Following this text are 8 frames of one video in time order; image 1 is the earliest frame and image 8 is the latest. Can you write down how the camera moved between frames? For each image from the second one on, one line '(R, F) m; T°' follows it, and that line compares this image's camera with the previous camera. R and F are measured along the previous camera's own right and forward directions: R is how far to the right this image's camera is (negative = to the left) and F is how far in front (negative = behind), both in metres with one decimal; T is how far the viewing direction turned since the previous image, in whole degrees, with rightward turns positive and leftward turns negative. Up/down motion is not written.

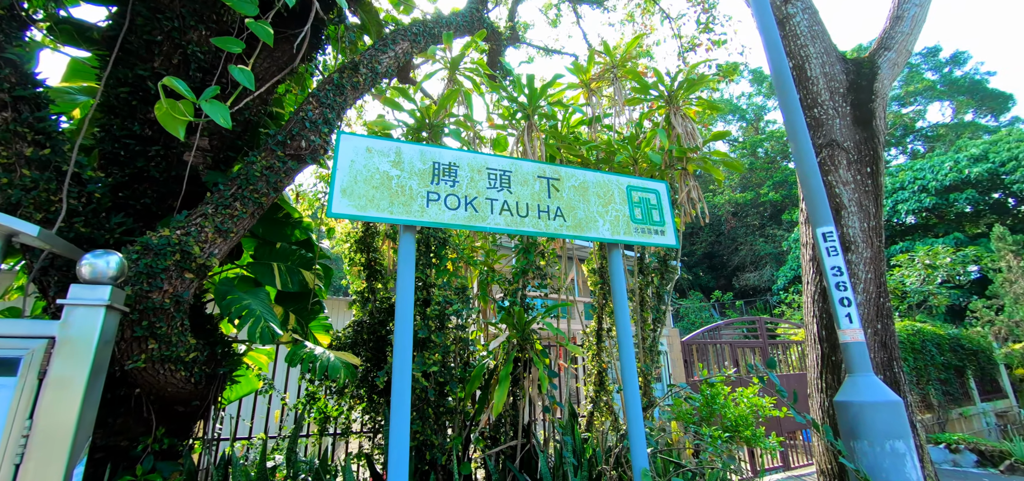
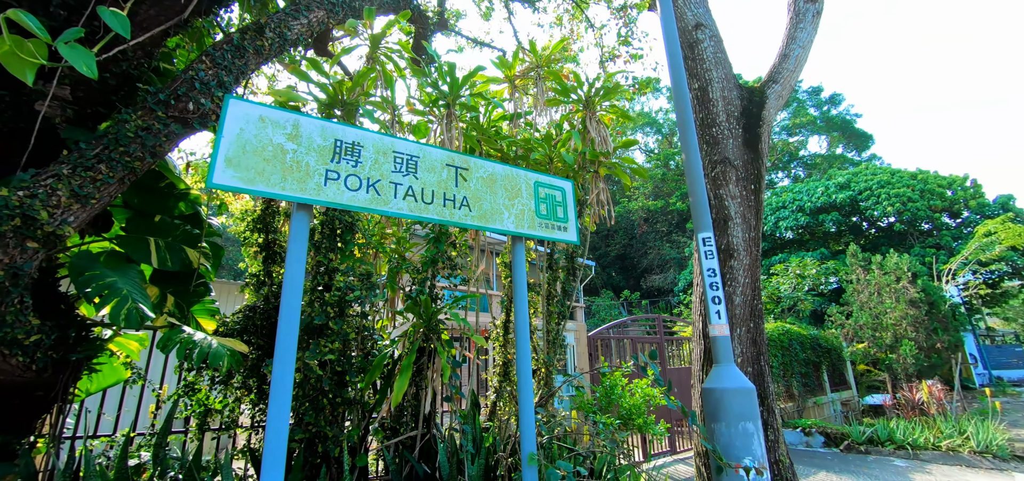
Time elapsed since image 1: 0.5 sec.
(0.0, 0.0) m; +10°
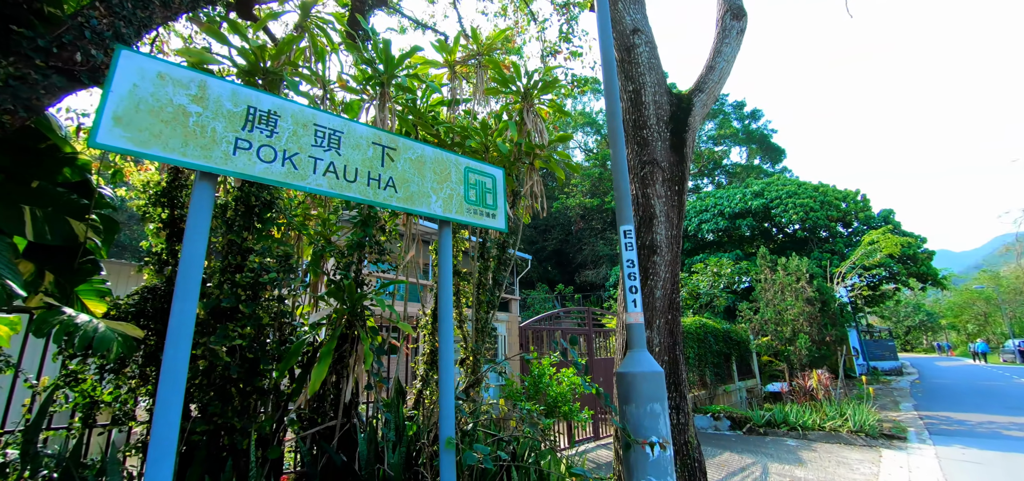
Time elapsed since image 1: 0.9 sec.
(0.0, 0.0) m; +8°
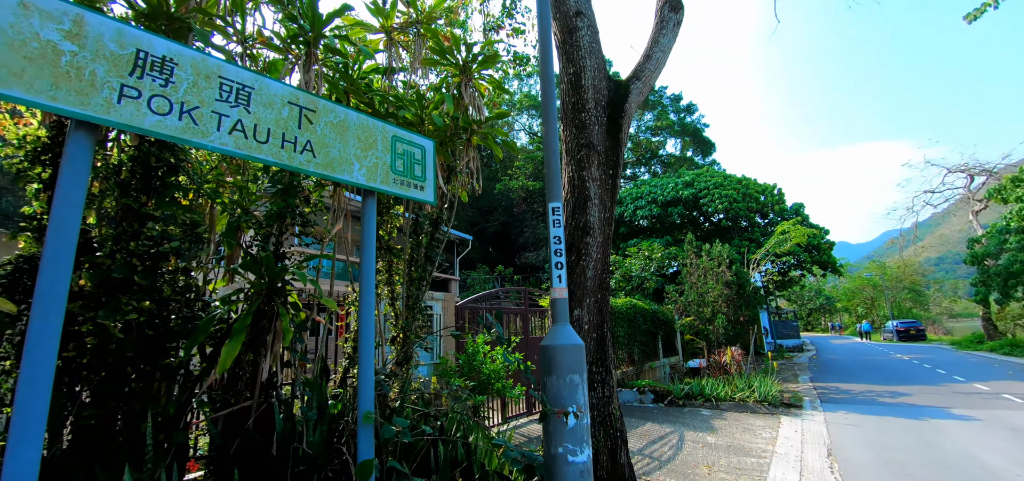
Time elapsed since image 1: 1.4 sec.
(0.0, 0.0) m; +8°
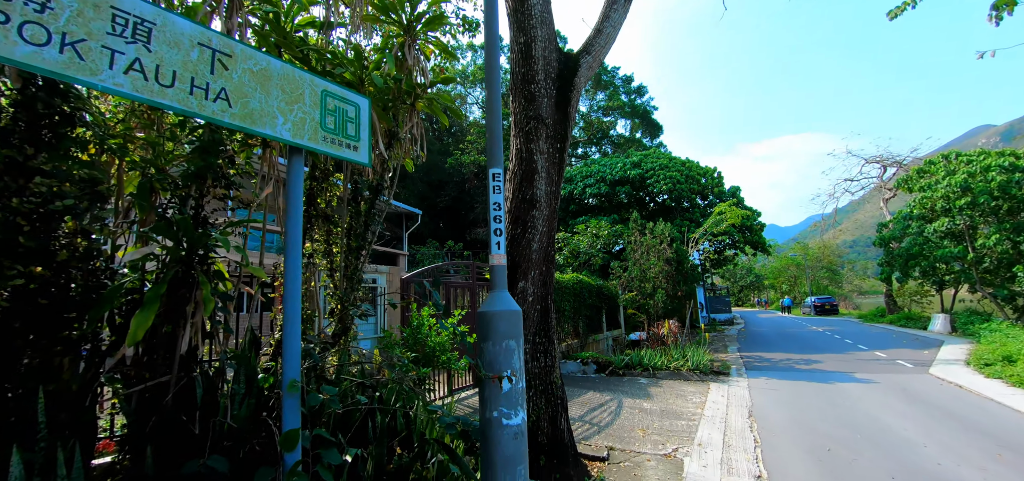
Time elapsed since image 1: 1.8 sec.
(0.0, 0.0) m; +6°
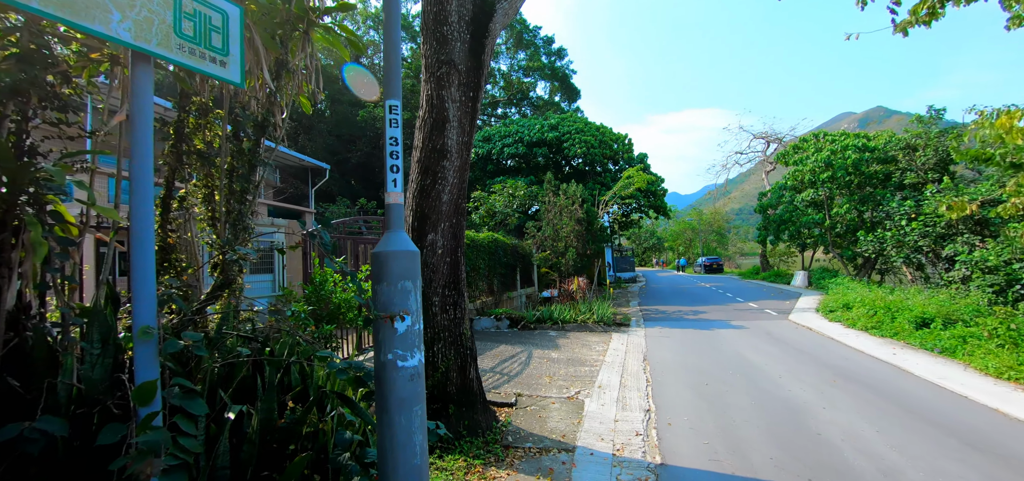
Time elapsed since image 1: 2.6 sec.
(+0.1, +0.1) m; +10°
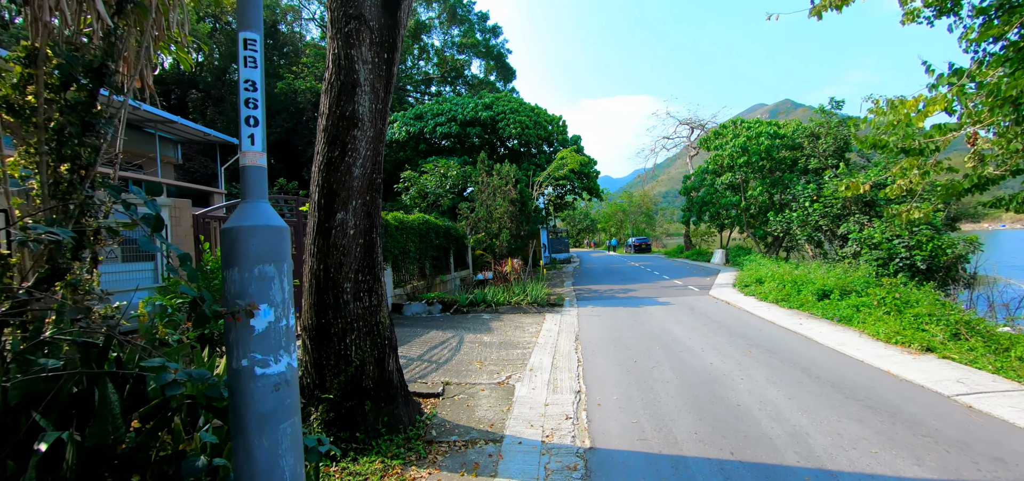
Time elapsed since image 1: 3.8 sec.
(+0.1, +0.3) m; +8°
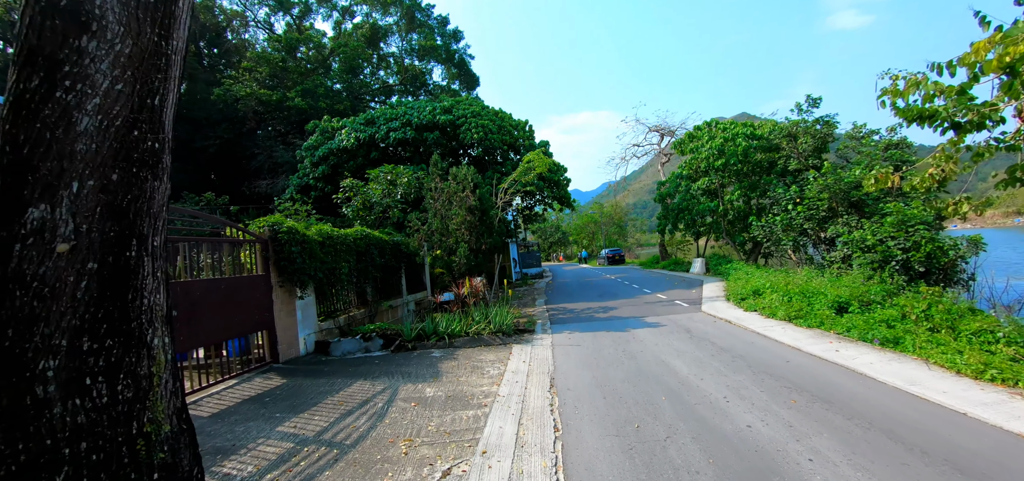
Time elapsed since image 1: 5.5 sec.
(+0.3, +1.9) m; +3°
